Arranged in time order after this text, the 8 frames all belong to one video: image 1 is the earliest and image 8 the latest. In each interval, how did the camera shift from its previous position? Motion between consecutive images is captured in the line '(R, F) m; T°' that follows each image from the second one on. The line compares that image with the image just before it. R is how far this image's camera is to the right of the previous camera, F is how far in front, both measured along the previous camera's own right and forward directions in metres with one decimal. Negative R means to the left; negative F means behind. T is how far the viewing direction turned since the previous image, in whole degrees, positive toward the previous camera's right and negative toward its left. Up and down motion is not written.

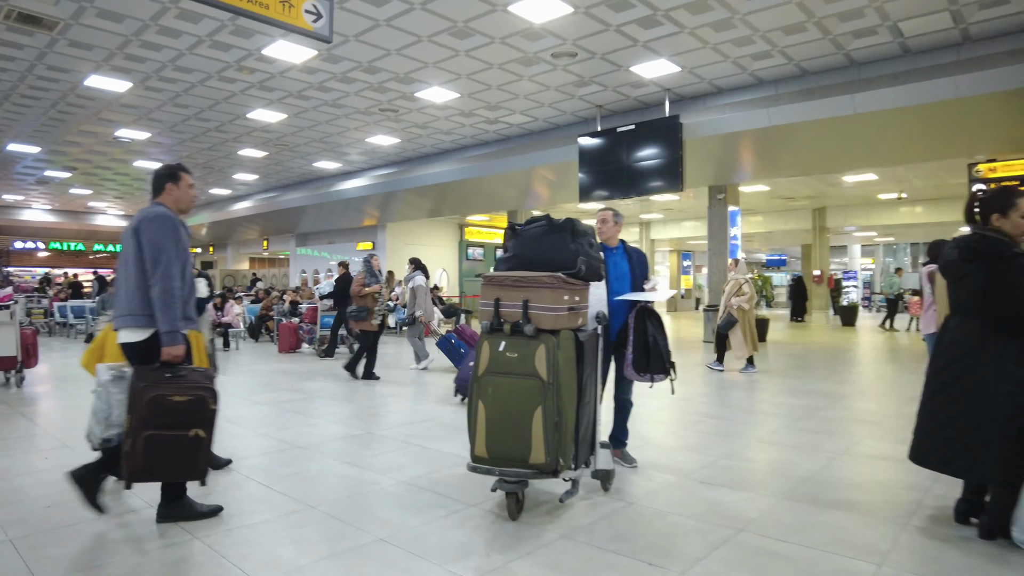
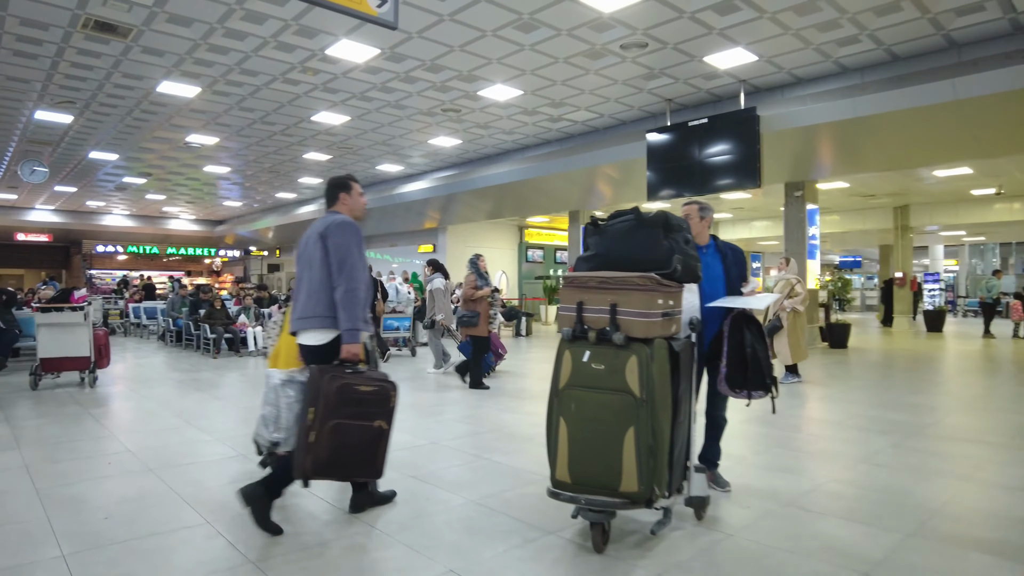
(-0.1, +0.3) m; -5°
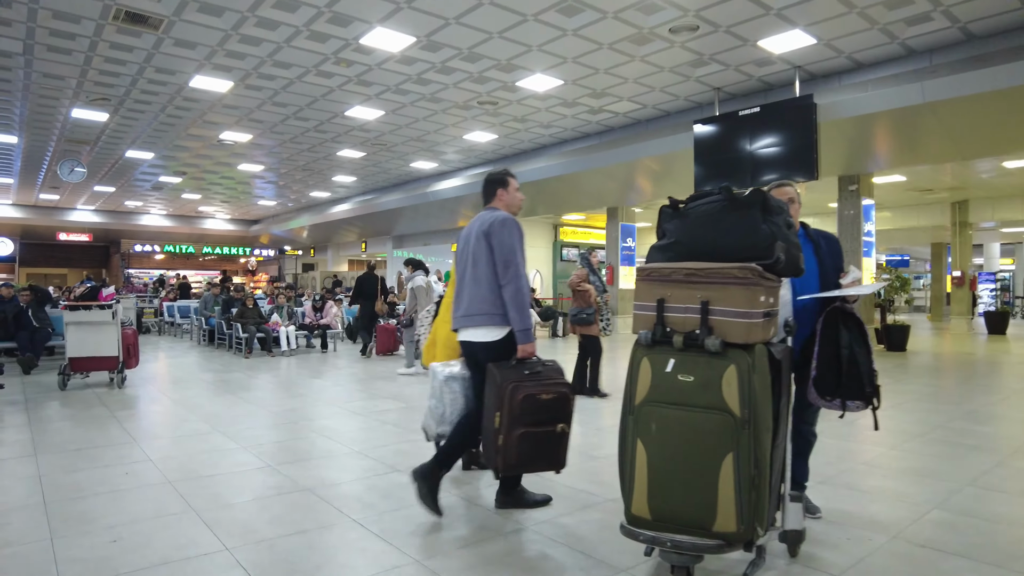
(-0.1, +0.4) m; -3°
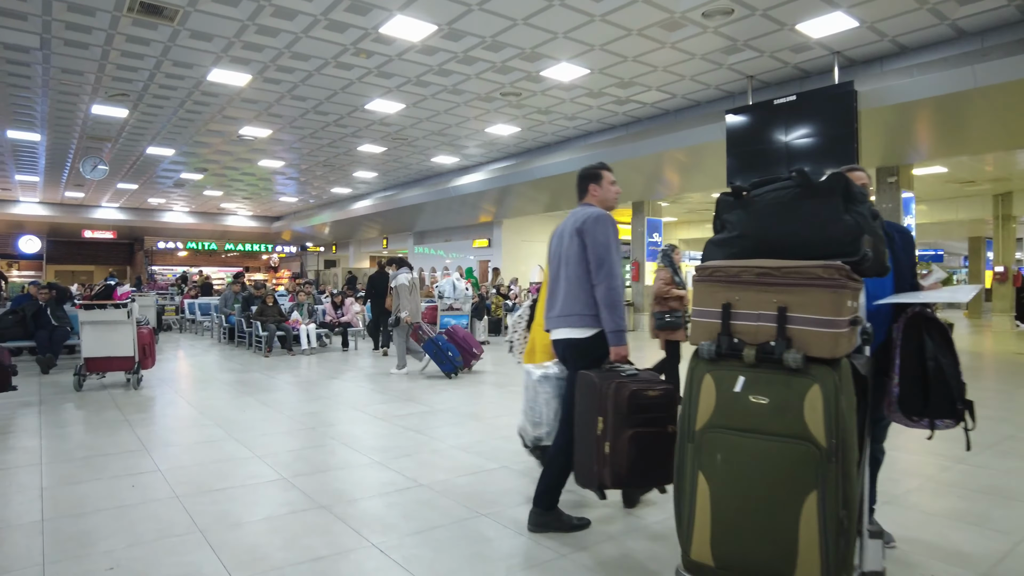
(-0.1, +0.3) m; -2°
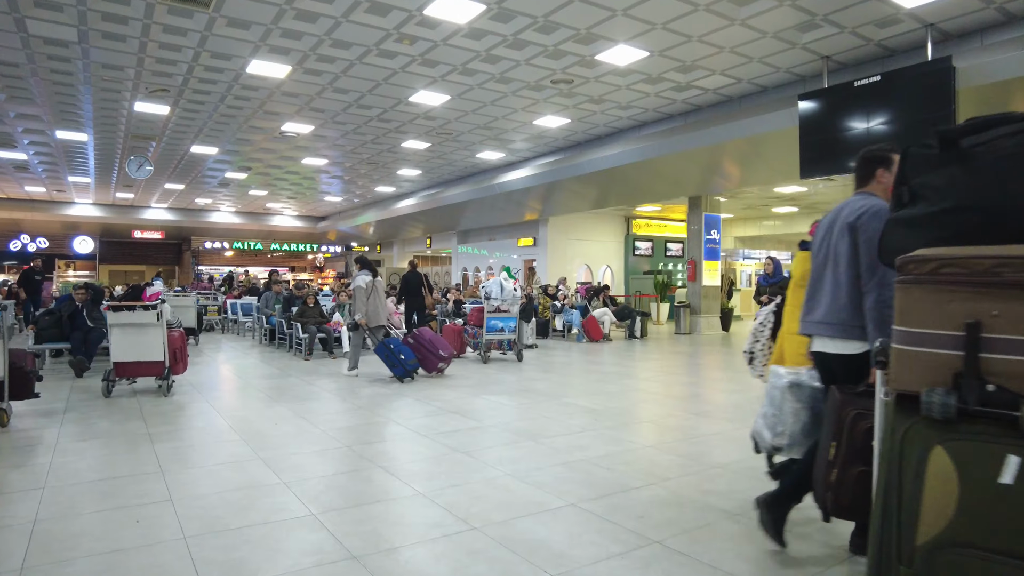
(-0.1, +0.6) m; -4°
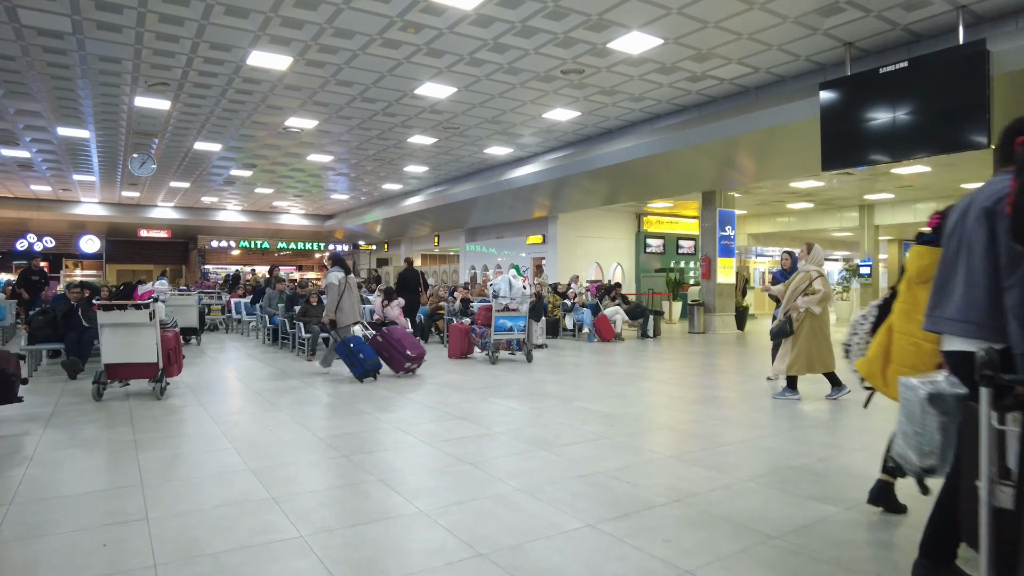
(0.0, +0.3) m; -1°
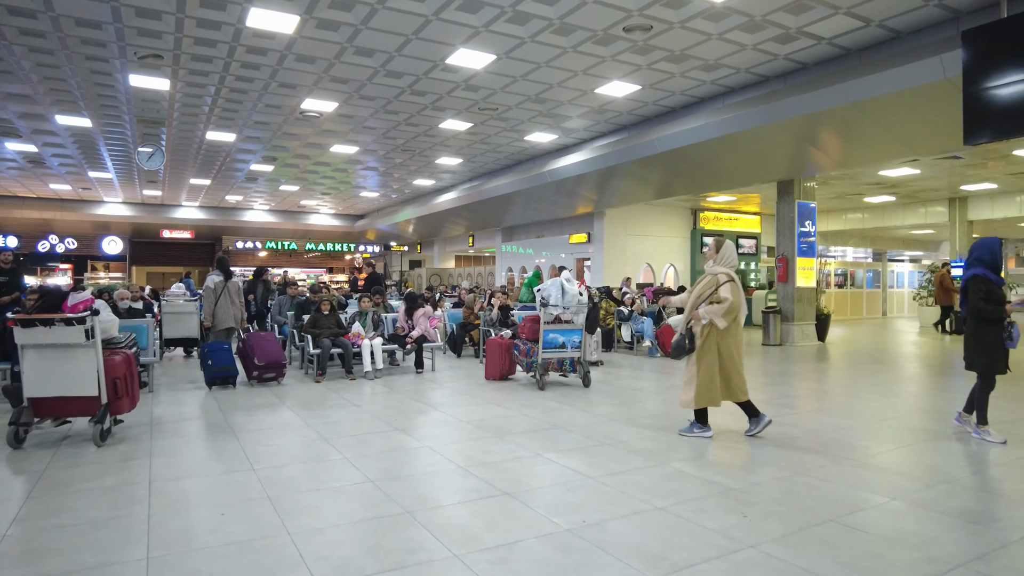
(-0.2, +1.5) m; -3°
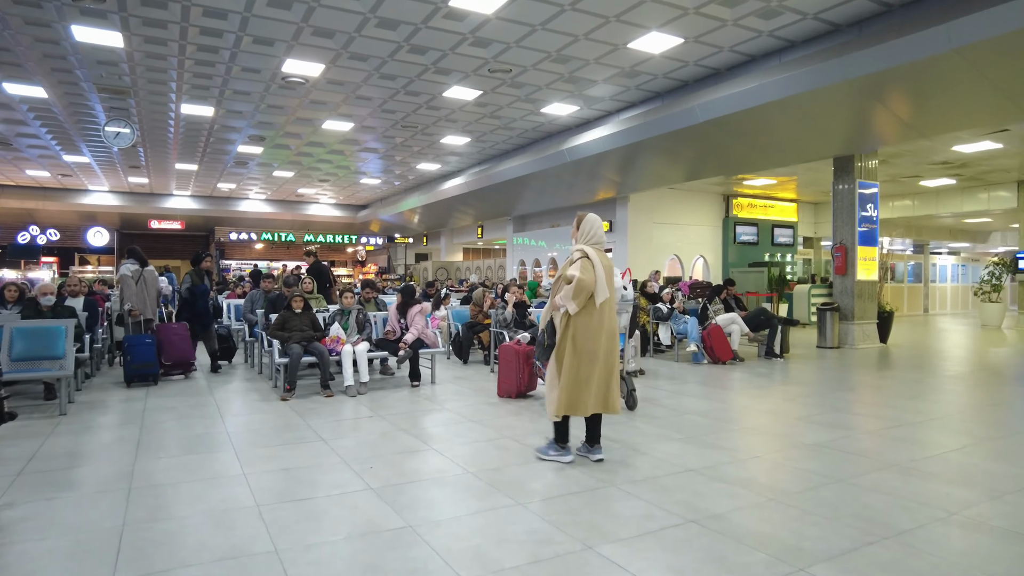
(-0.1, +1.5) m; -1°
